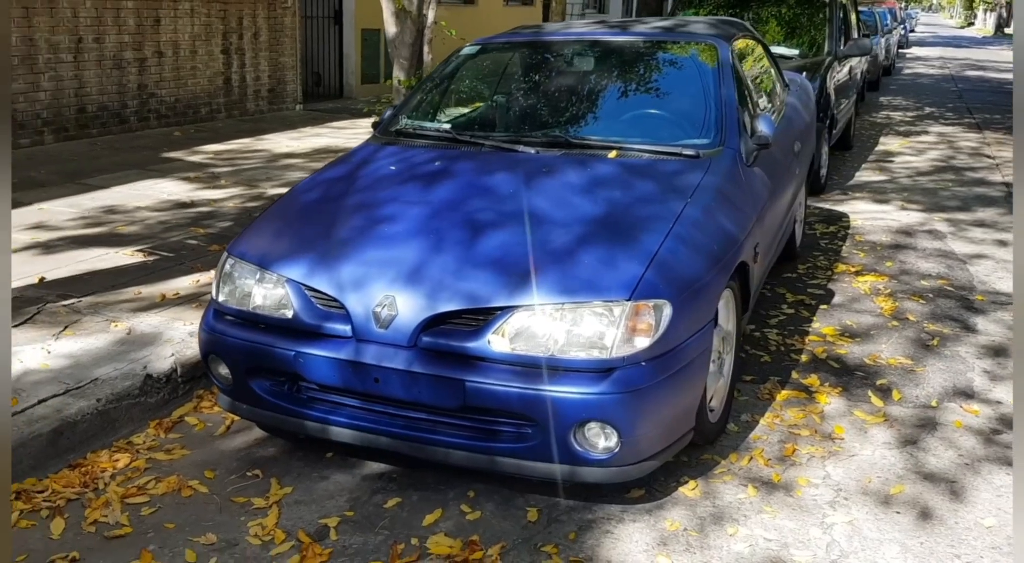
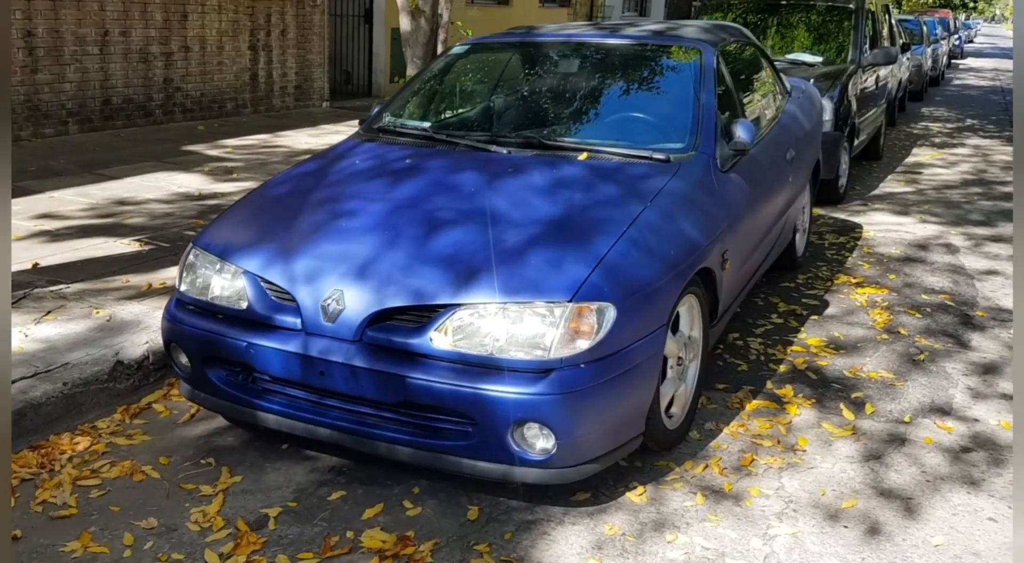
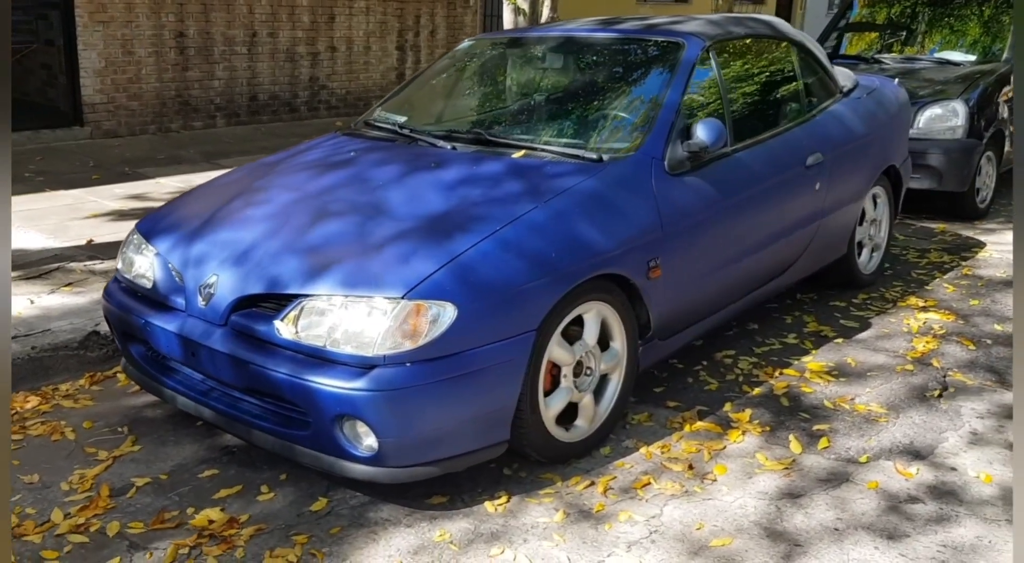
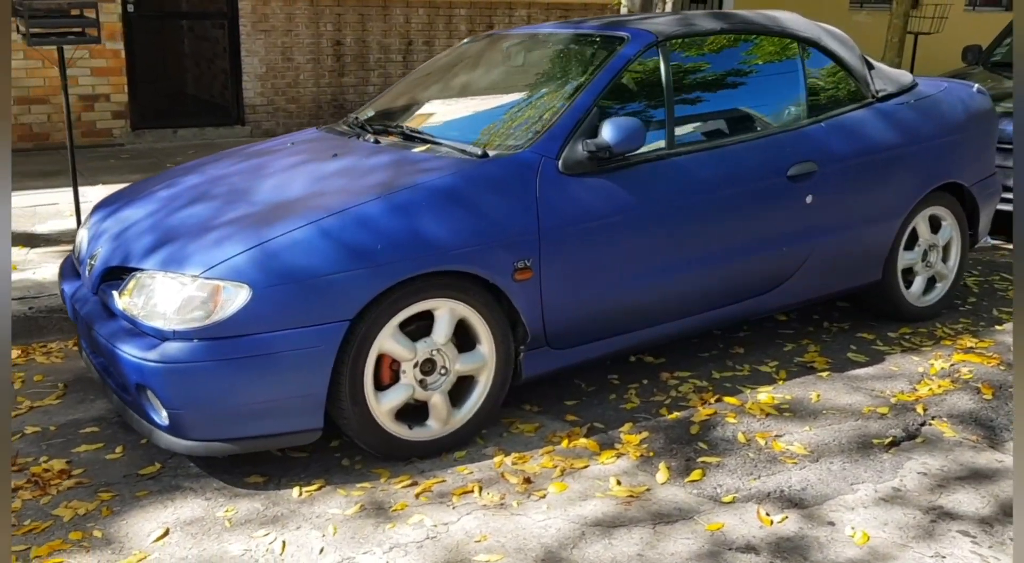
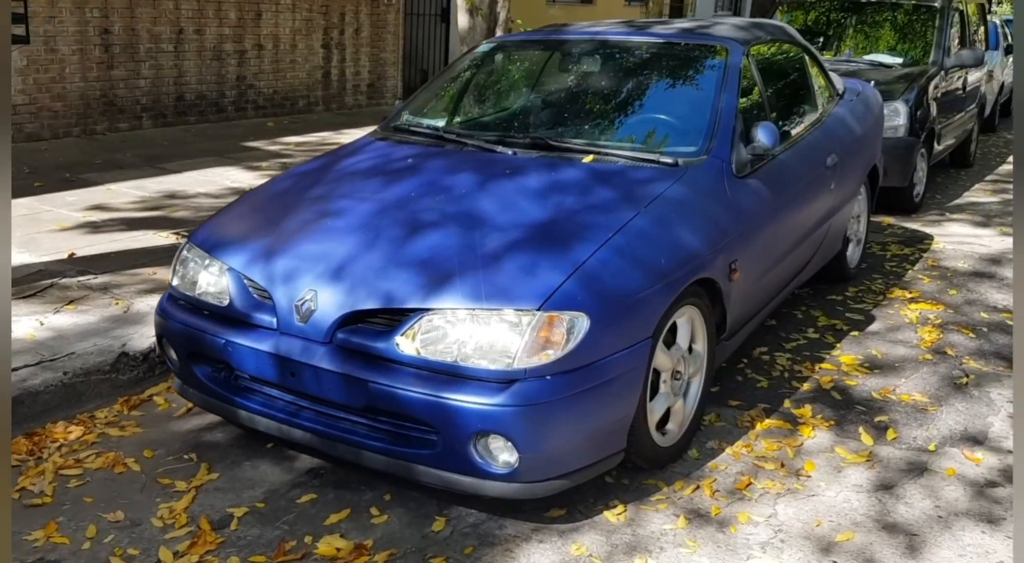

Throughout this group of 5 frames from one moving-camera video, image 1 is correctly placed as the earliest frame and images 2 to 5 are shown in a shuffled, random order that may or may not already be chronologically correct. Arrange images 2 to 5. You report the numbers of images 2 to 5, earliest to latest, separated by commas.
2, 5, 3, 4
